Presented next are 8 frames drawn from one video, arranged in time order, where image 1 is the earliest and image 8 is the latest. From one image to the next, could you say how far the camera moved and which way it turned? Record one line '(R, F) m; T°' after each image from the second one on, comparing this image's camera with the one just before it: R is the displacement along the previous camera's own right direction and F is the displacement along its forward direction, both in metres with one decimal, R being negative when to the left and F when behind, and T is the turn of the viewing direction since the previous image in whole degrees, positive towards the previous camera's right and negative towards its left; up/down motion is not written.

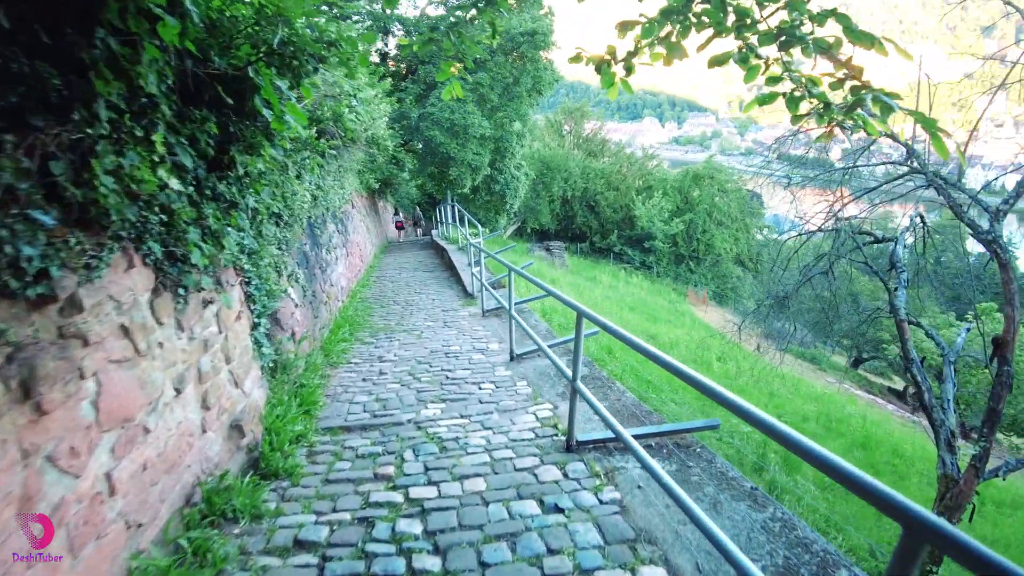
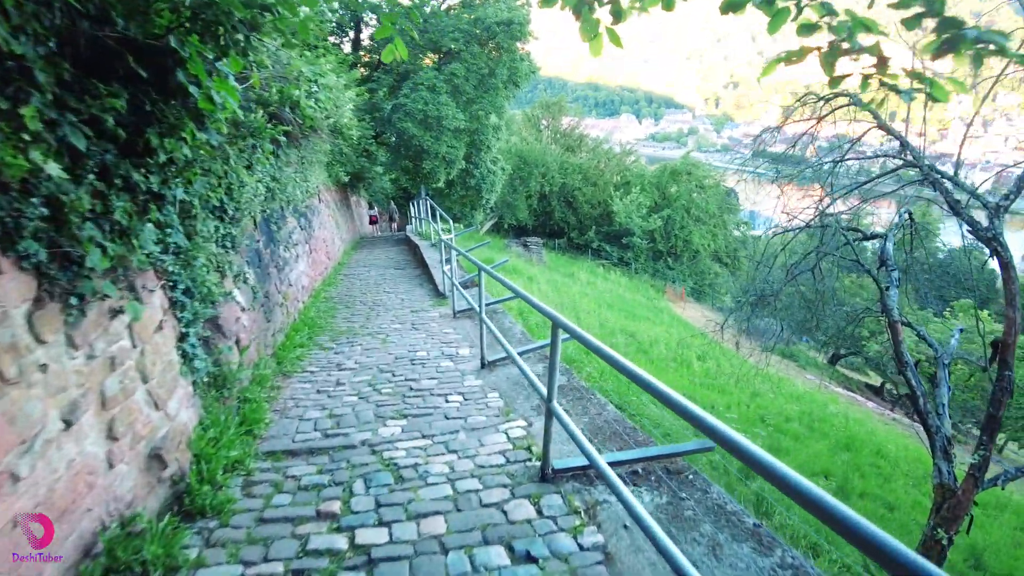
(0.0, +0.4) m; +2°
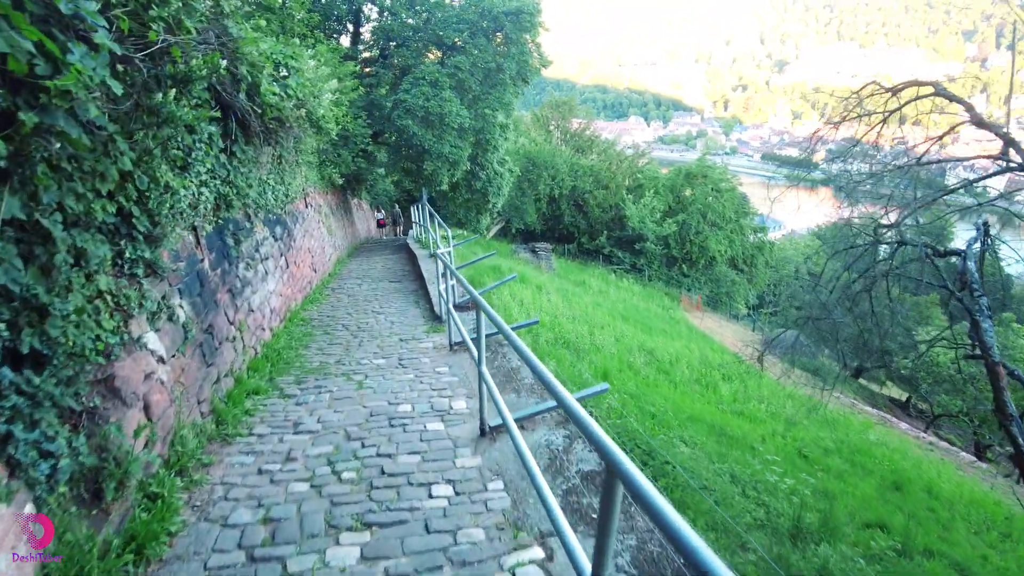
(0.0, +1.0) m; -1°
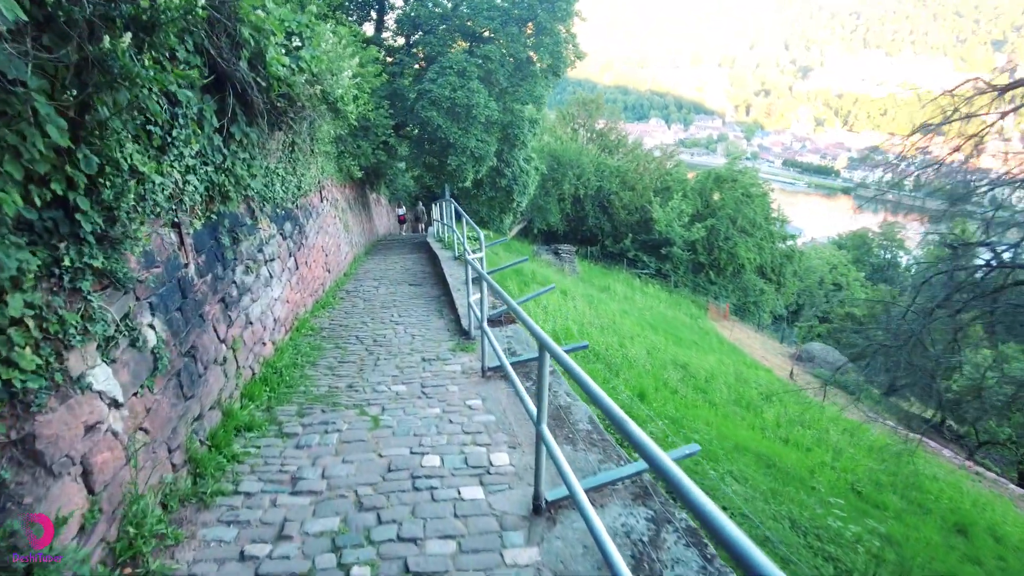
(-0.2, +0.7) m; -1°
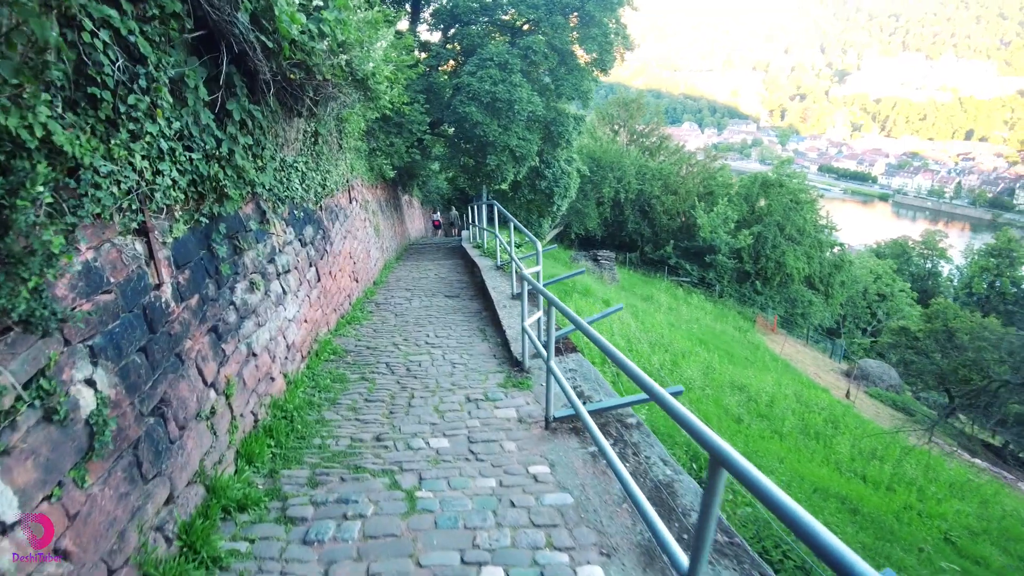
(-0.2, +0.8) m; -2°
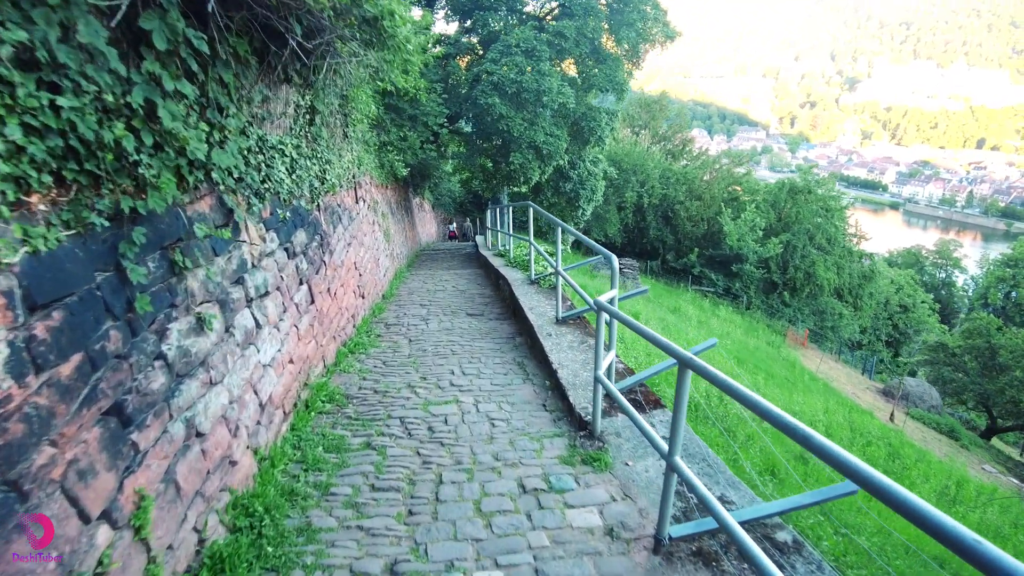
(-0.2, +1.0) m; 0°
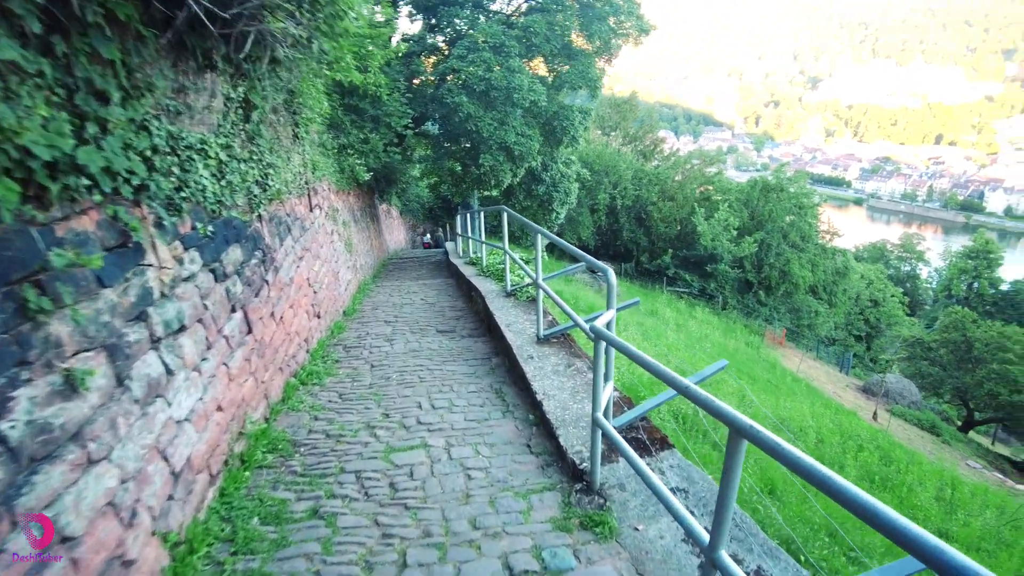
(0.0, +0.5) m; +2°
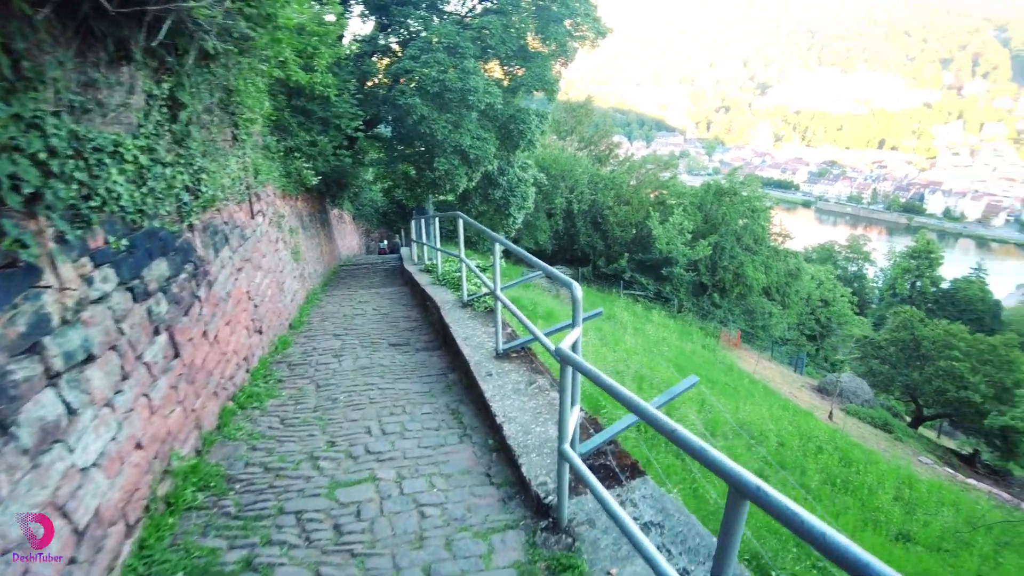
(0.0, +0.2) m; +3°
